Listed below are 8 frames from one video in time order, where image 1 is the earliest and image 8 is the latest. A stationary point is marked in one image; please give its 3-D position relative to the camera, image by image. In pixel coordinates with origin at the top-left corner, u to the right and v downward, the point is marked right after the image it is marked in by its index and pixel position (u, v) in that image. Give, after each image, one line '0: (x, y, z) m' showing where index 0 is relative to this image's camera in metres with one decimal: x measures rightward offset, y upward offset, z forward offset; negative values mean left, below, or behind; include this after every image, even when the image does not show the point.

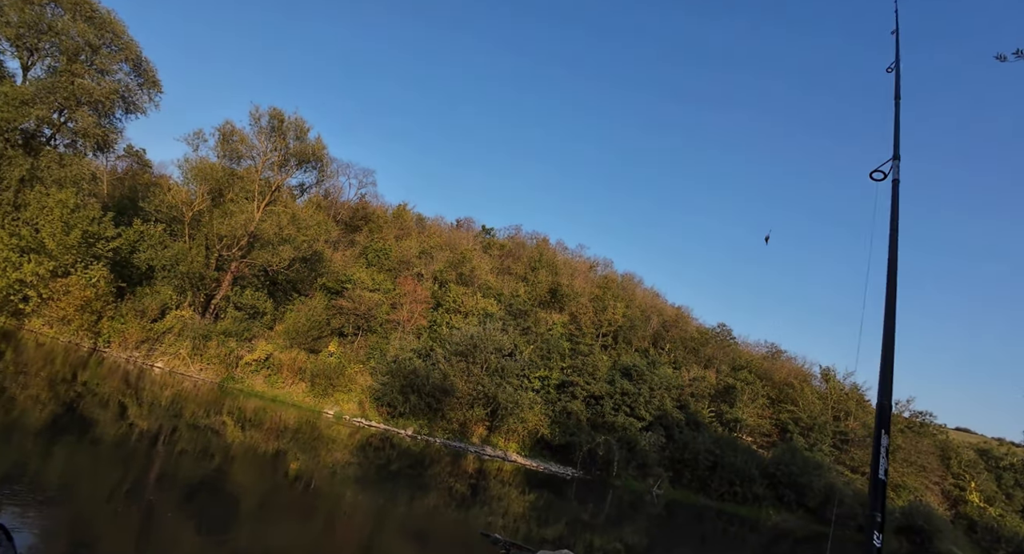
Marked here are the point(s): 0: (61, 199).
0: (-13.1, +2.3, +19.7) m
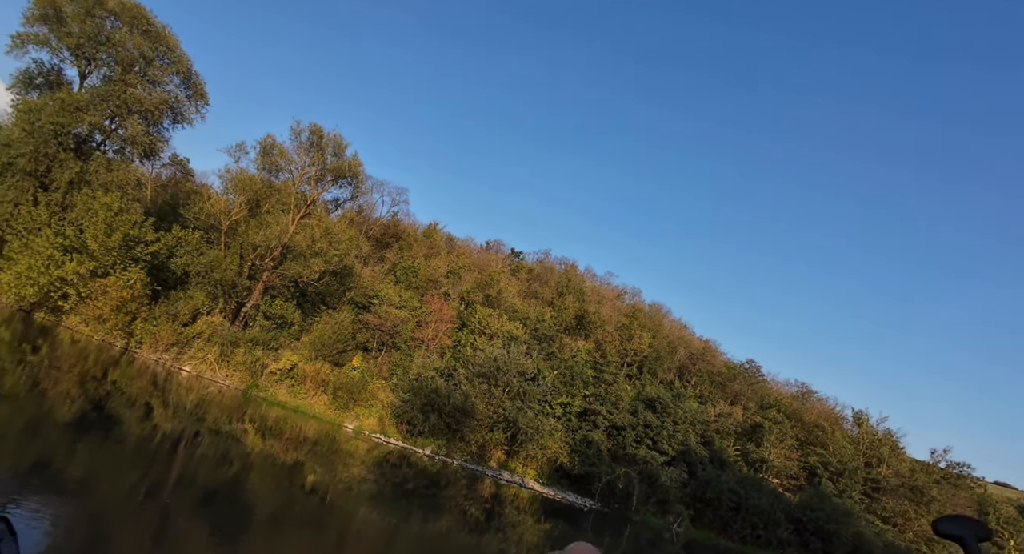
0: (-12.2, +2.4, +20.4) m
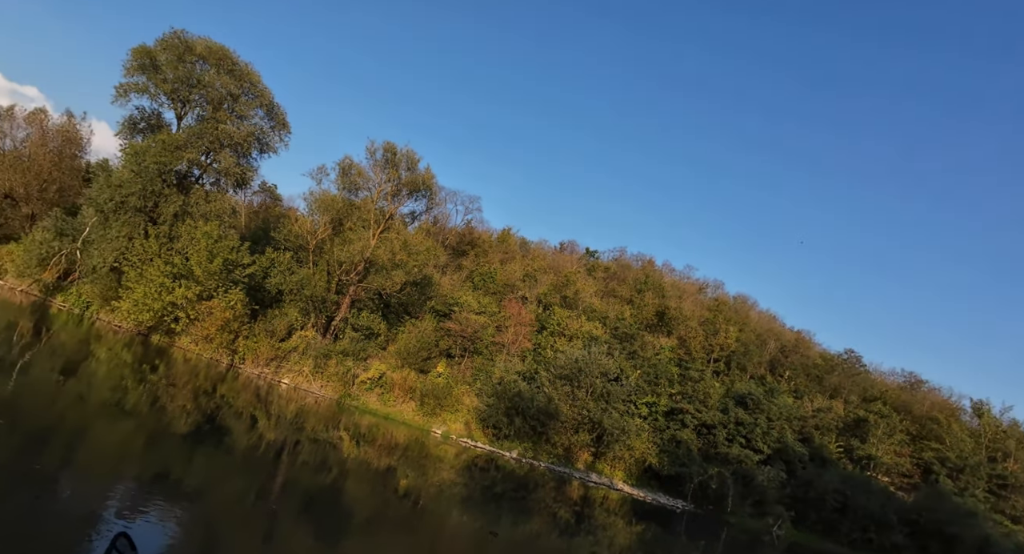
0: (-10.3, +1.7, +22.2) m
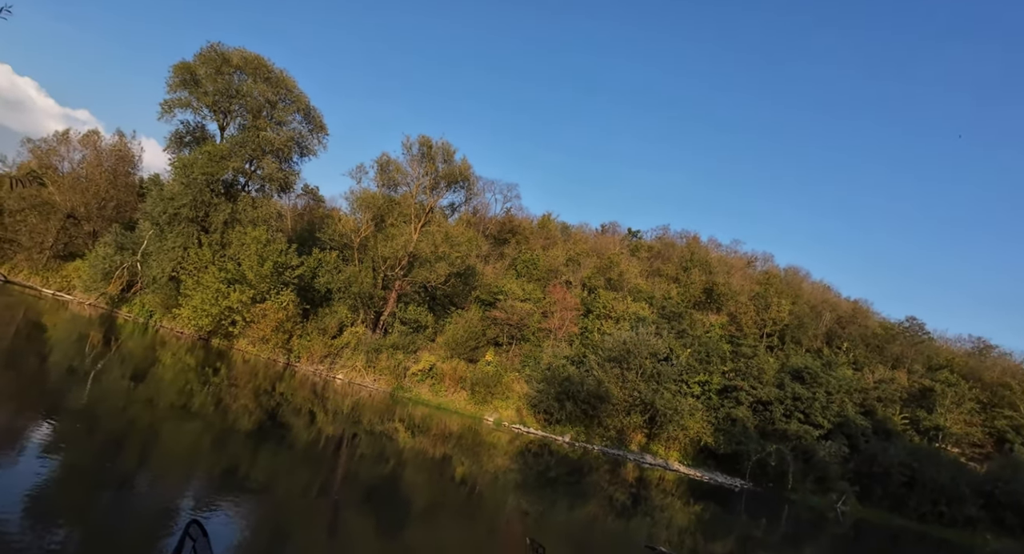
0: (-9.0, +1.5, +22.8) m
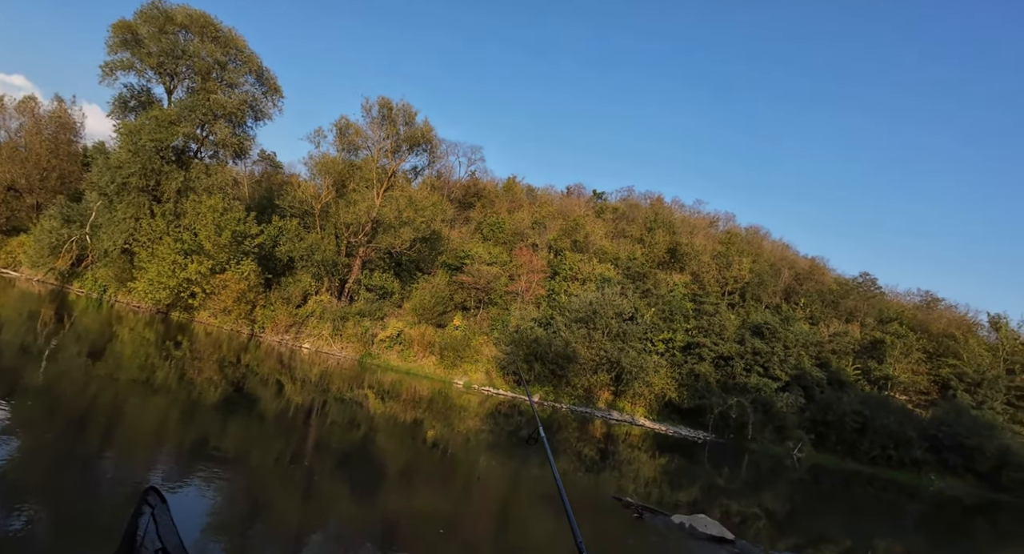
0: (-10.2, +2.5, +22.1) m
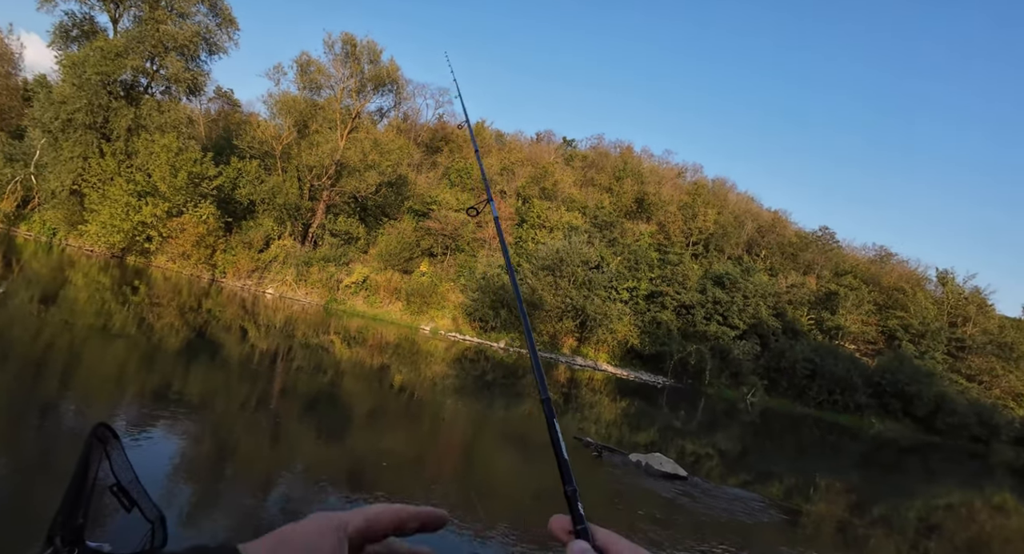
0: (-11.4, +4.4, +21.3) m
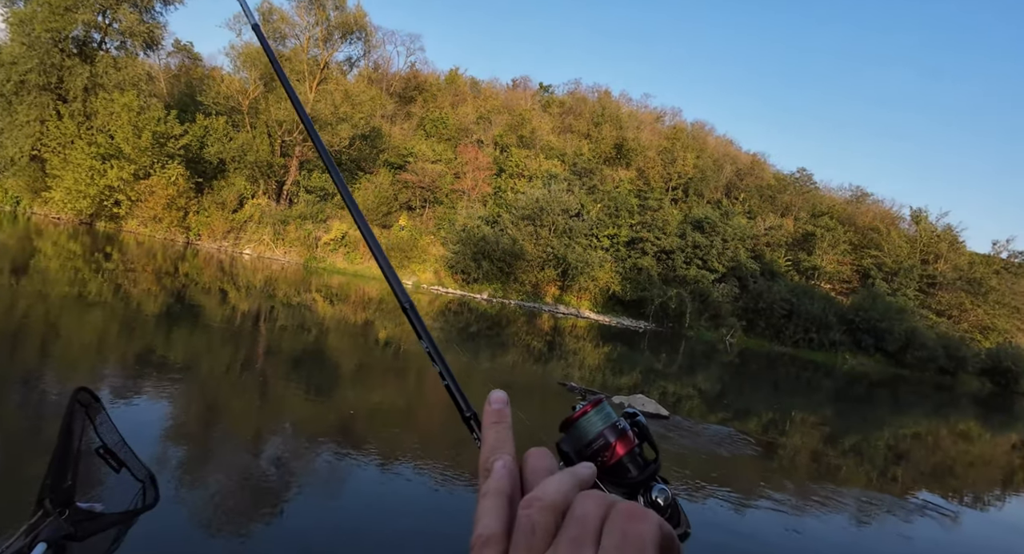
0: (-12.4, +5.4, +20.6) m
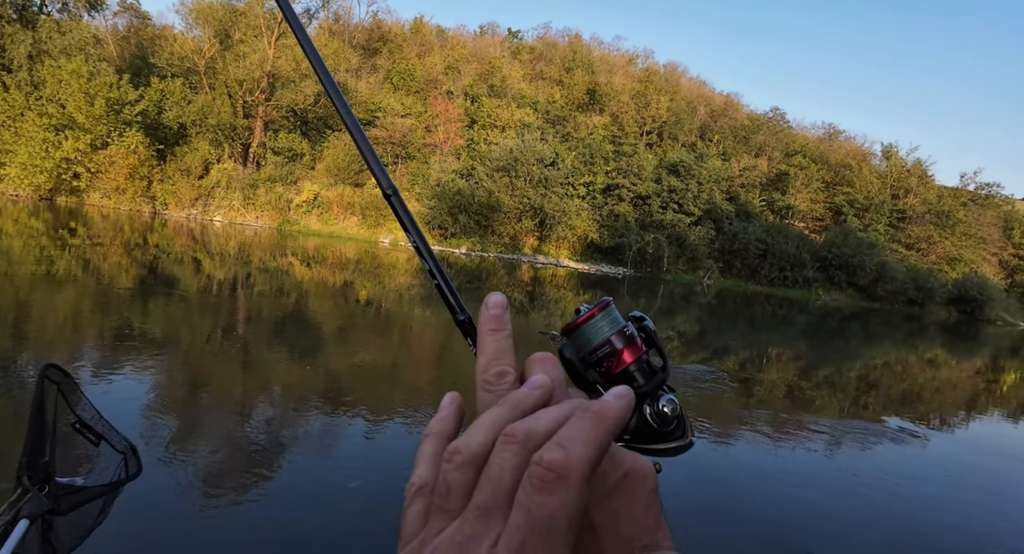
0: (-13.5, +6.1, +19.8) m
